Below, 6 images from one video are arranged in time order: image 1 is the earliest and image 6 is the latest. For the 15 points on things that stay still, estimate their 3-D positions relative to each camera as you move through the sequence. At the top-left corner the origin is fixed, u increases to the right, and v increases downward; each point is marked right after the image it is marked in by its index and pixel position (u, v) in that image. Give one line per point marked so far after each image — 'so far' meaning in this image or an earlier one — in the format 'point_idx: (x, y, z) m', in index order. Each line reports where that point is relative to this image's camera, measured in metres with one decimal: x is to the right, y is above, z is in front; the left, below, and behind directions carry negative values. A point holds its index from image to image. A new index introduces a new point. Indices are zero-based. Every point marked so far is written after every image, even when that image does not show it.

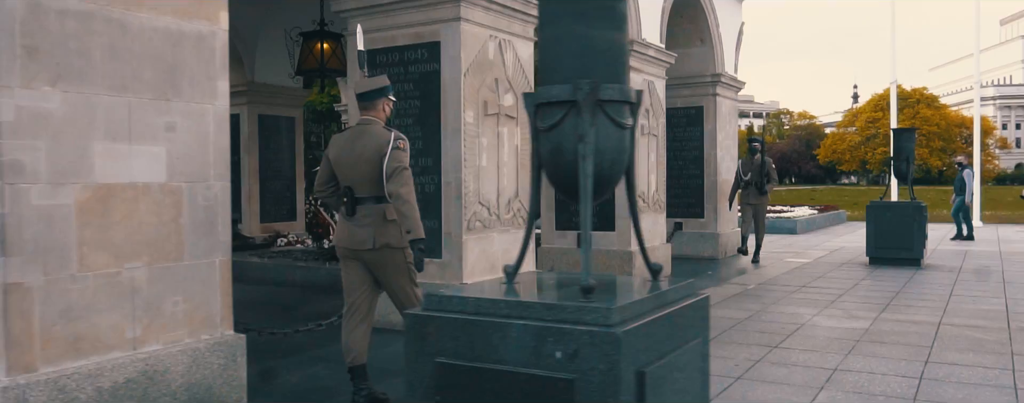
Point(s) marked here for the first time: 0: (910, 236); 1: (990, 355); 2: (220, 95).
0: (+6.1, -0.5, +12.4) m
1: (+3.8, -1.2, +6.4) m
2: (-1.8, +0.7, +5.0) m
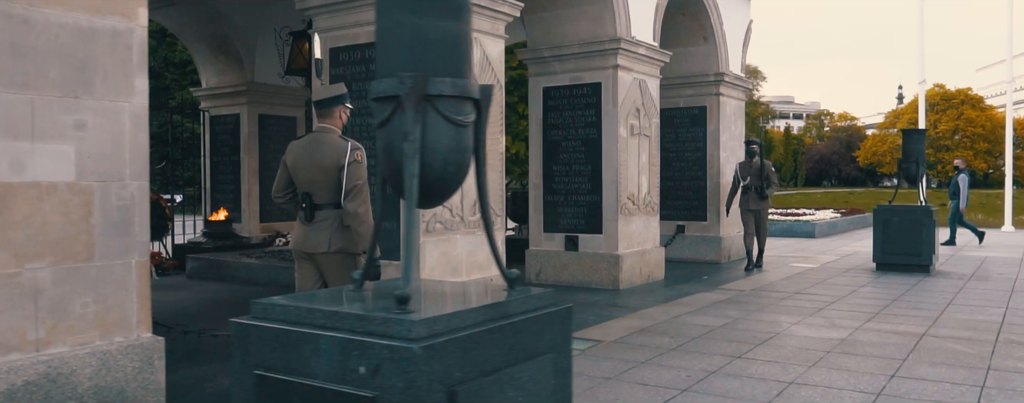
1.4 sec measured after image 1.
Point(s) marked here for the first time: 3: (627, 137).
0: (+6.0, -0.6, +11.9) m
1: (+3.4, -1.3, +6.0) m
2: (-2.3, +0.7, +4.9) m
3: (+1.5, +0.8, +10.4) m
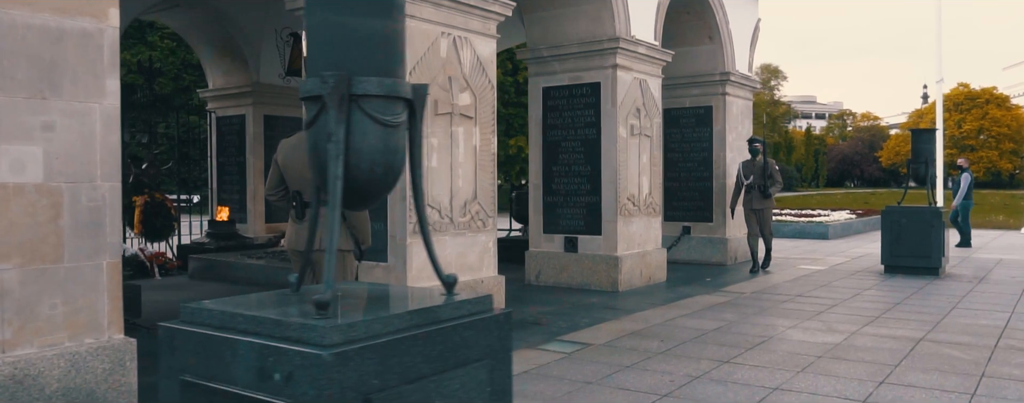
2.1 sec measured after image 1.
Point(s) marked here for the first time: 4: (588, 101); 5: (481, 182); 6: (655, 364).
0: (+6.0, -0.6, +11.6) m
1: (+3.2, -1.3, +5.8) m
2: (-2.4, +0.7, +4.9) m
3: (+1.5, +0.8, +10.3) m
4: (+1.0, +1.3, +10.3) m
5: (-0.3, +0.2, +7.9) m
6: (+1.1, -1.3, +6.3) m
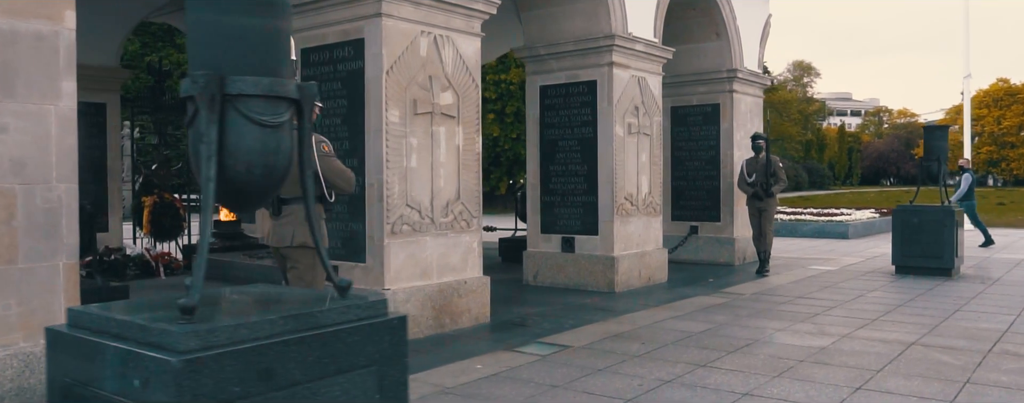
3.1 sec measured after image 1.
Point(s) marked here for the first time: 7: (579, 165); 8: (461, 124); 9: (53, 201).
0: (+6.0, -0.6, +11.3) m
1: (+3.0, -1.3, +5.6) m
2: (-2.7, +0.6, +4.9) m
3: (+1.4, +0.8, +10.2) m
4: (+0.9, +1.3, +10.2) m
5: (-0.5, +0.2, +7.8) m
6: (+0.9, -1.3, +6.1) m
7: (+0.9, +0.5, +10.3) m
8: (-0.5, +0.7, +7.7) m
9: (-2.8, 0.0, +4.9) m
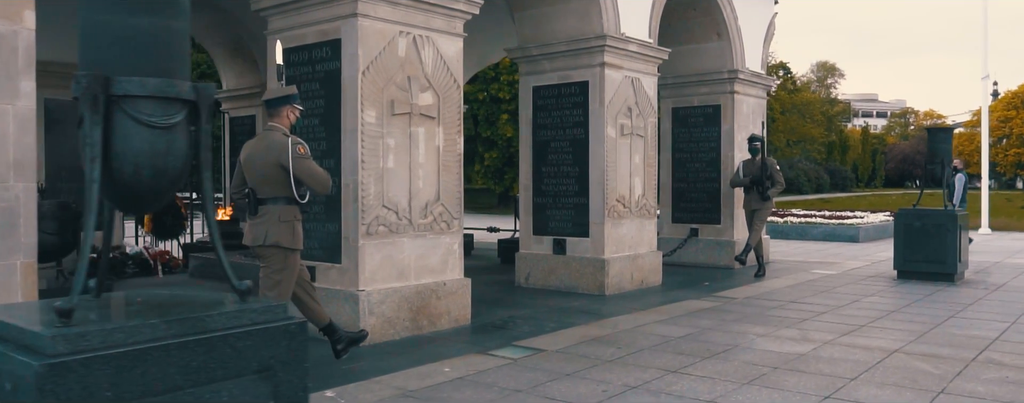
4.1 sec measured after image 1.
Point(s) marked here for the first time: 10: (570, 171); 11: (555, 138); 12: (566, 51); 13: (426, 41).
0: (+5.9, -0.6, +11.1) m
1: (+2.7, -1.3, +5.5) m
2: (-3.0, +0.6, +4.9) m
3: (+1.3, +0.8, +10.1) m
4: (+0.8, +1.3, +10.1) m
5: (-0.6, +0.2, +7.7) m
6: (+0.6, -1.3, +6.1) m
7: (+0.8, +0.4, +10.2) m
8: (-0.7, +0.7, +7.7) m
9: (-3.0, 0.0, +4.9) m
10: (+0.7, +0.4, +10.2) m
11: (+0.6, +0.8, +10.3) m
12: (+0.7, +1.9, +10.0) m
13: (-0.8, +1.5, +7.5) m
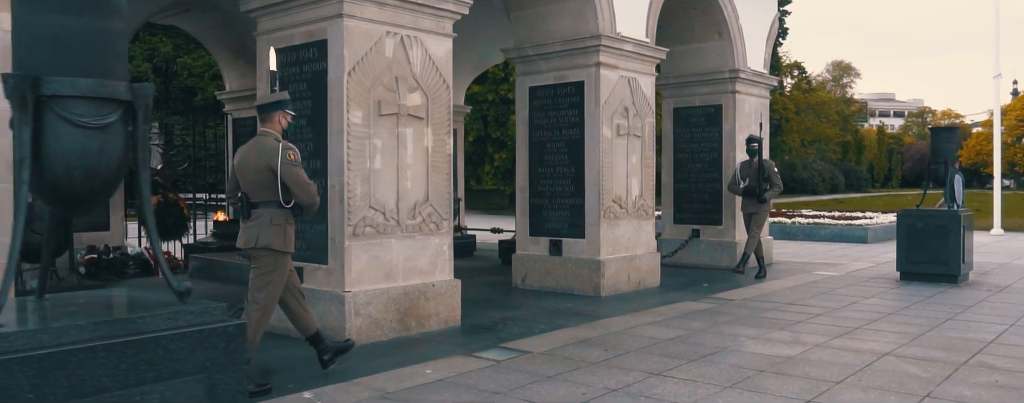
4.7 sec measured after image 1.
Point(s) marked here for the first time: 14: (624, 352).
0: (+5.9, -0.6, +10.9) m
1: (+2.6, -1.3, +5.4) m
2: (-3.1, +0.6, +4.9) m
3: (+1.2, +0.8, +10.0) m
4: (+0.8, +1.3, +10.0) m
5: (-0.7, +0.2, +7.7) m
6: (+0.5, -1.3, +6.0) m
7: (+0.7, +0.4, +10.1) m
8: (-0.8, +0.7, +7.7) m
9: (-3.2, 0.0, +4.9) m
10: (+0.7, +0.4, +10.2) m
11: (+0.5, +0.8, +10.2) m
12: (+0.6, +1.9, +10.0) m
13: (-0.9, +1.5, +7.5) m
14: (+0.9, -1.3, +6.7) m
